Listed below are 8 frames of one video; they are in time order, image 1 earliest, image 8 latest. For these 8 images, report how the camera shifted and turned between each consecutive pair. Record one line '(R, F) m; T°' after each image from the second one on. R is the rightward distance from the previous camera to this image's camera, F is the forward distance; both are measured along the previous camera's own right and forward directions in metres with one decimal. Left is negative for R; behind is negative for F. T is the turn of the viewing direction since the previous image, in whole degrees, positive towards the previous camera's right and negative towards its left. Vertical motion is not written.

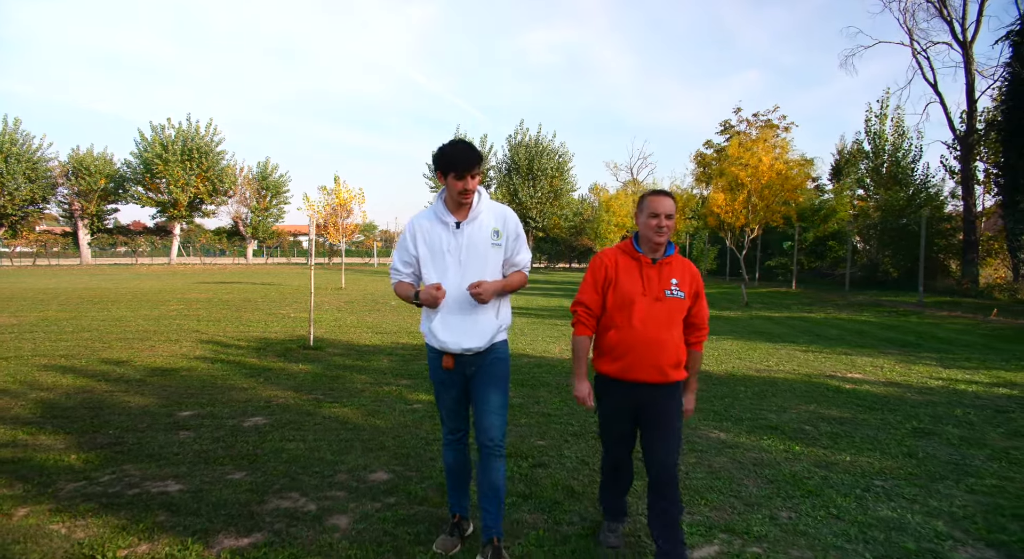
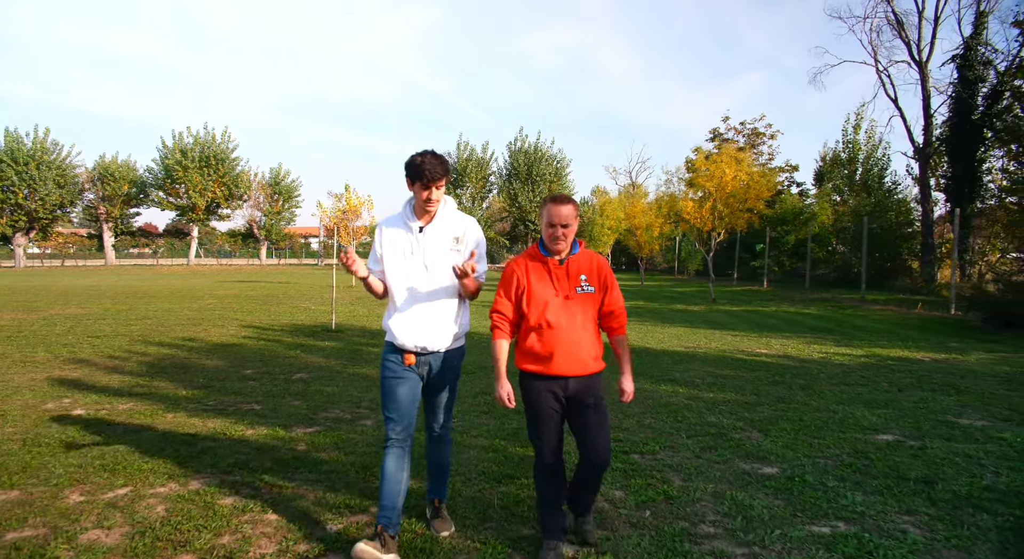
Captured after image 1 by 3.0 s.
(+0.4, -2.0) m; -1°
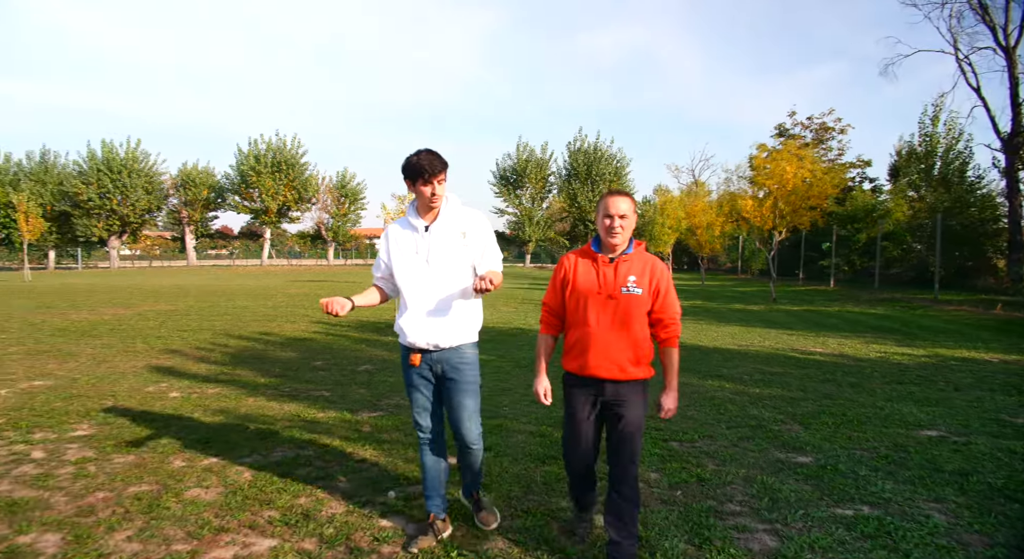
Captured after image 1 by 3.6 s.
(+0.1, -0.3) m; -6°
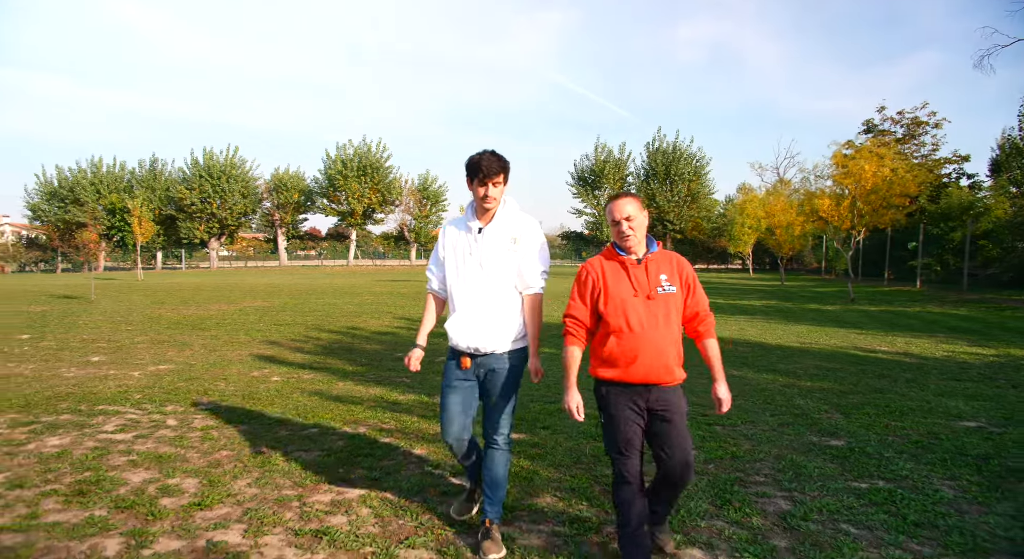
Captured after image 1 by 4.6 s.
(+0.2, -0.6) m; -7°
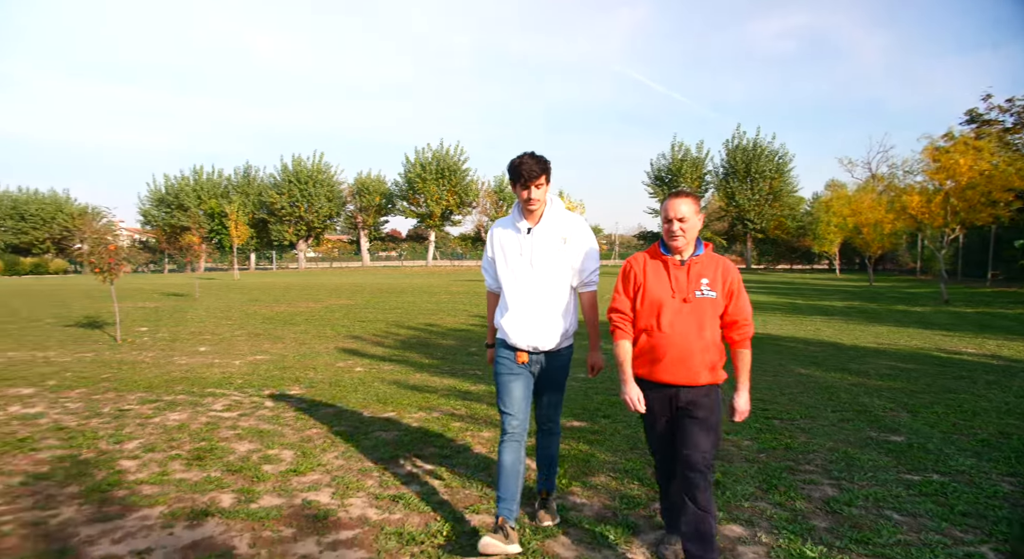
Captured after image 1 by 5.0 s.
(+0.1, -0.3) m; -7°
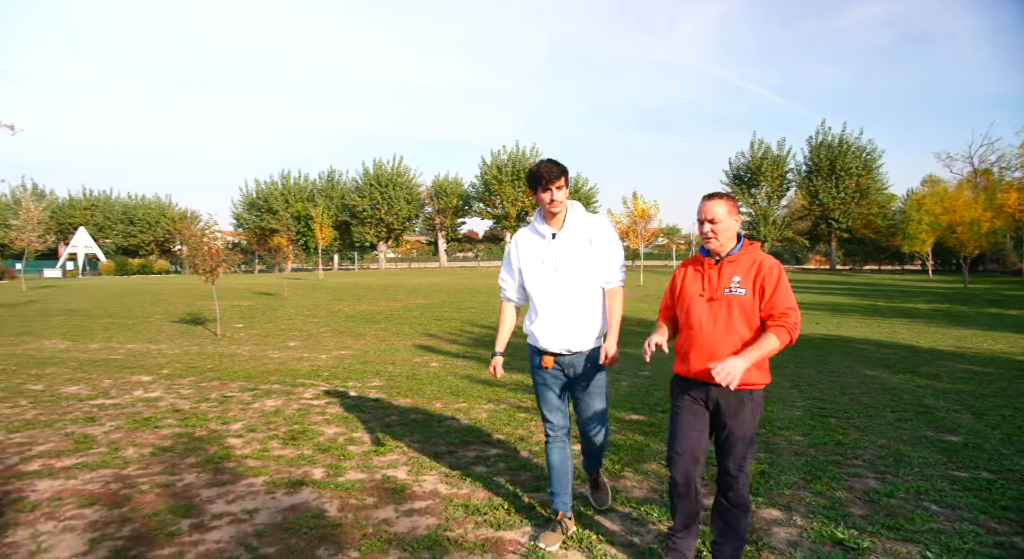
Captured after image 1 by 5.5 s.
(+0.1, -0.4) m; -7°
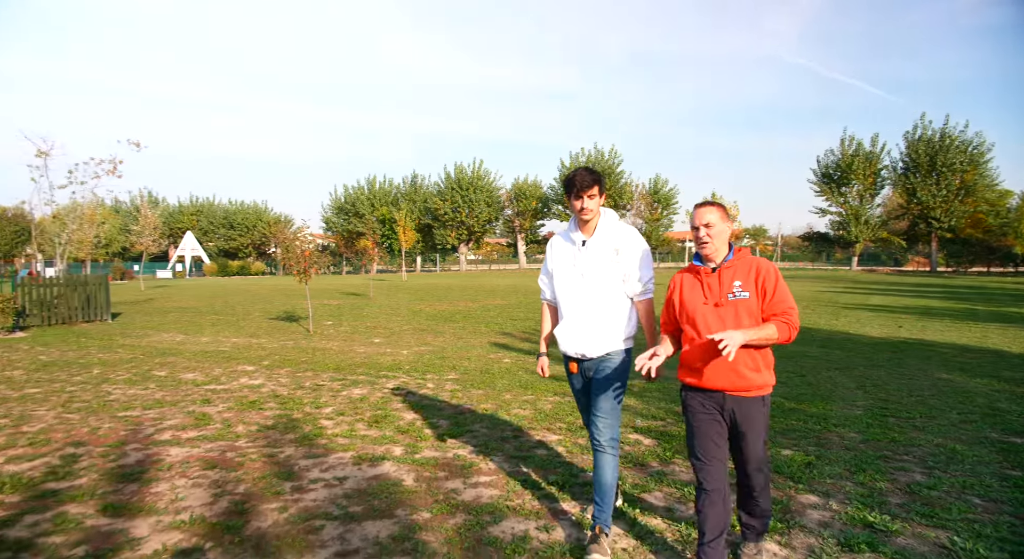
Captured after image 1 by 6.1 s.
(+0.2, -0.4) m; -7°
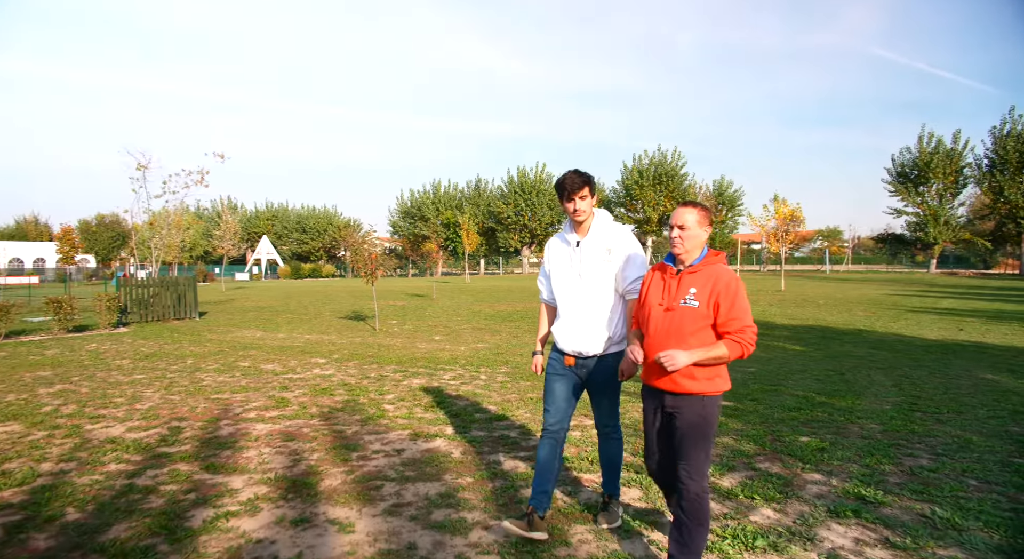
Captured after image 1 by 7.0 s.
(+0.2, -0.6) m; -6°
